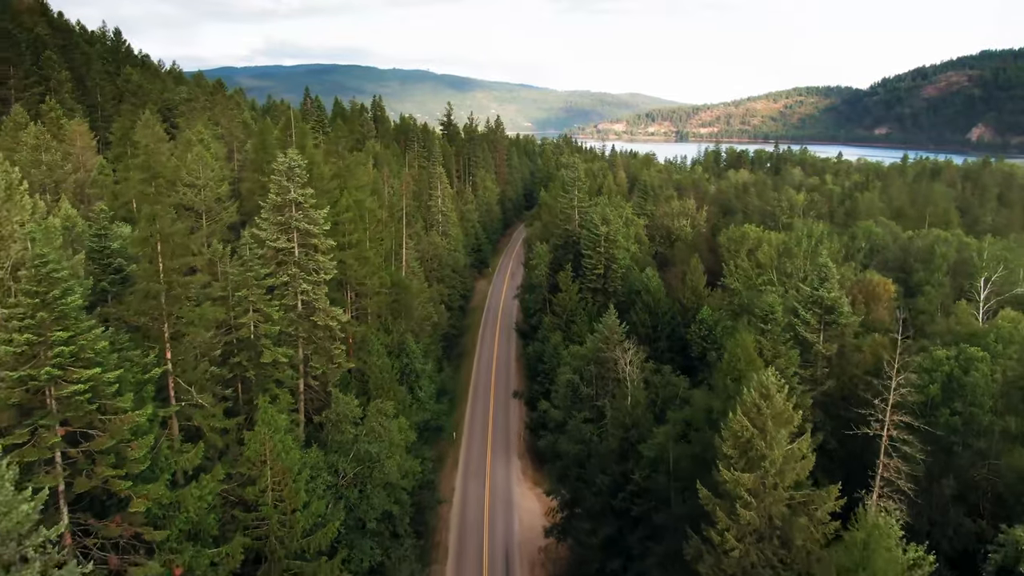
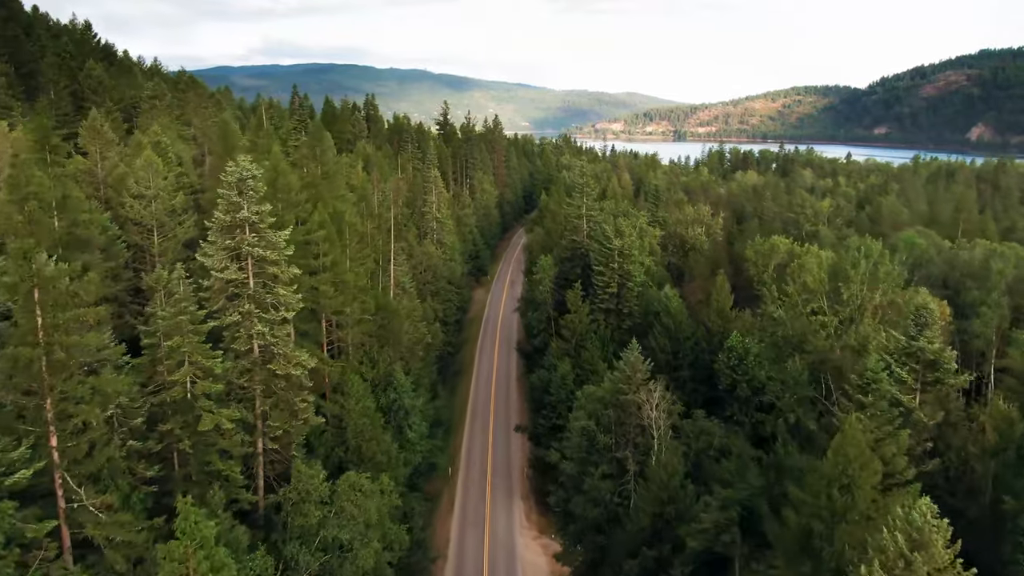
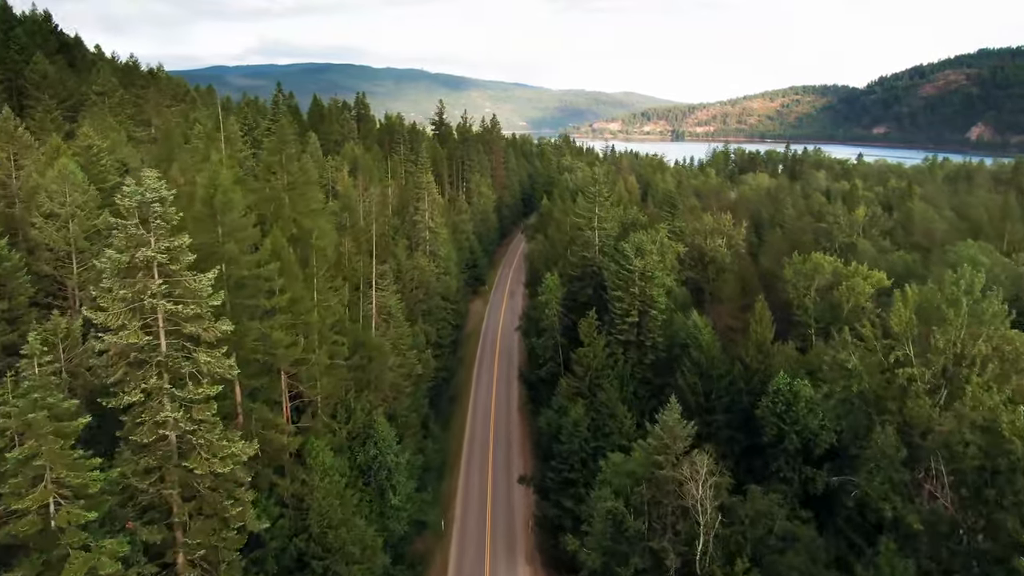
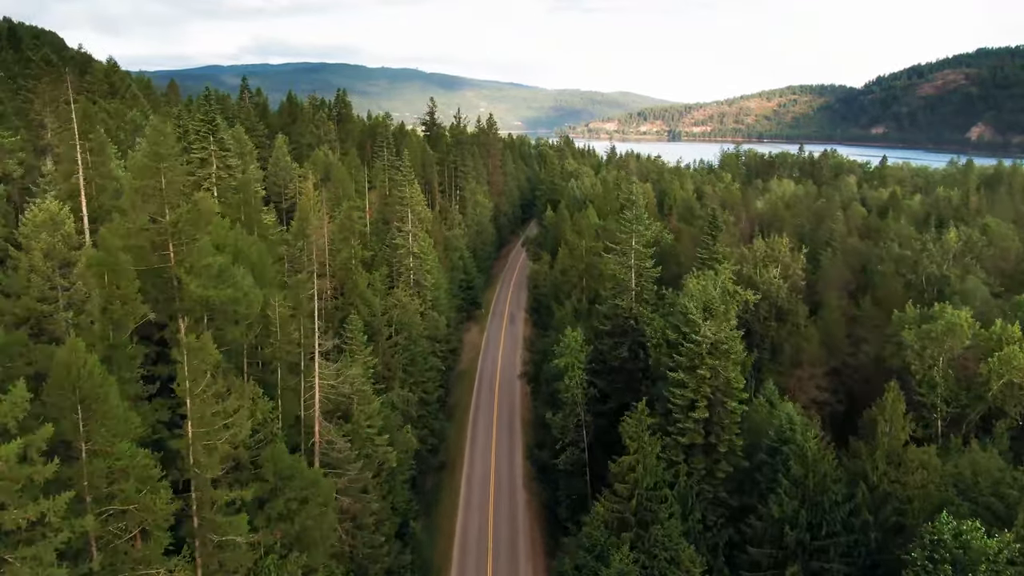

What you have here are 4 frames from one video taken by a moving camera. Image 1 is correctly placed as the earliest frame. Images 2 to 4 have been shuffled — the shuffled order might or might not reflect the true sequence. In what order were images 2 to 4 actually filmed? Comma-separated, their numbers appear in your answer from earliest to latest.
2, 3, 4
